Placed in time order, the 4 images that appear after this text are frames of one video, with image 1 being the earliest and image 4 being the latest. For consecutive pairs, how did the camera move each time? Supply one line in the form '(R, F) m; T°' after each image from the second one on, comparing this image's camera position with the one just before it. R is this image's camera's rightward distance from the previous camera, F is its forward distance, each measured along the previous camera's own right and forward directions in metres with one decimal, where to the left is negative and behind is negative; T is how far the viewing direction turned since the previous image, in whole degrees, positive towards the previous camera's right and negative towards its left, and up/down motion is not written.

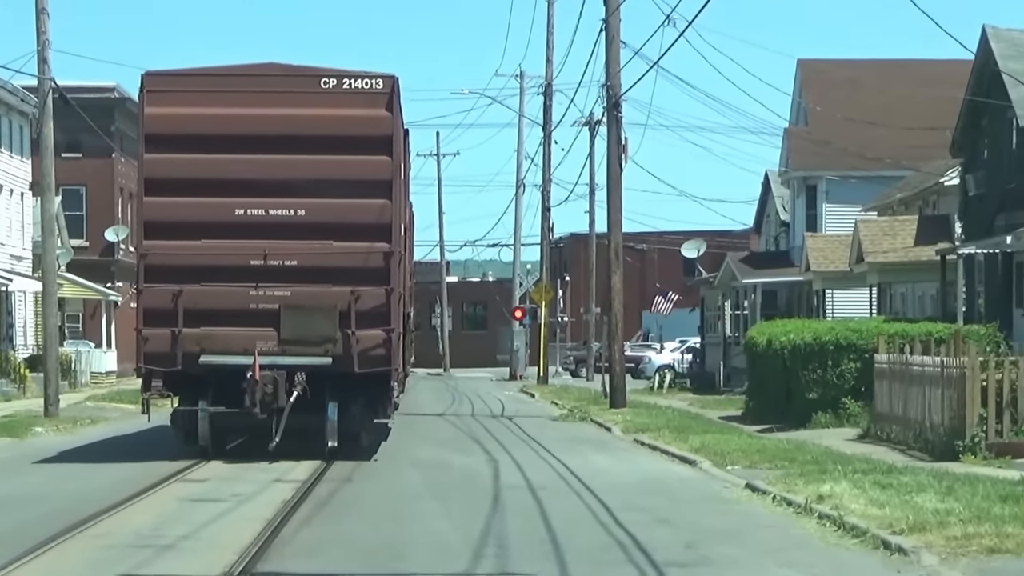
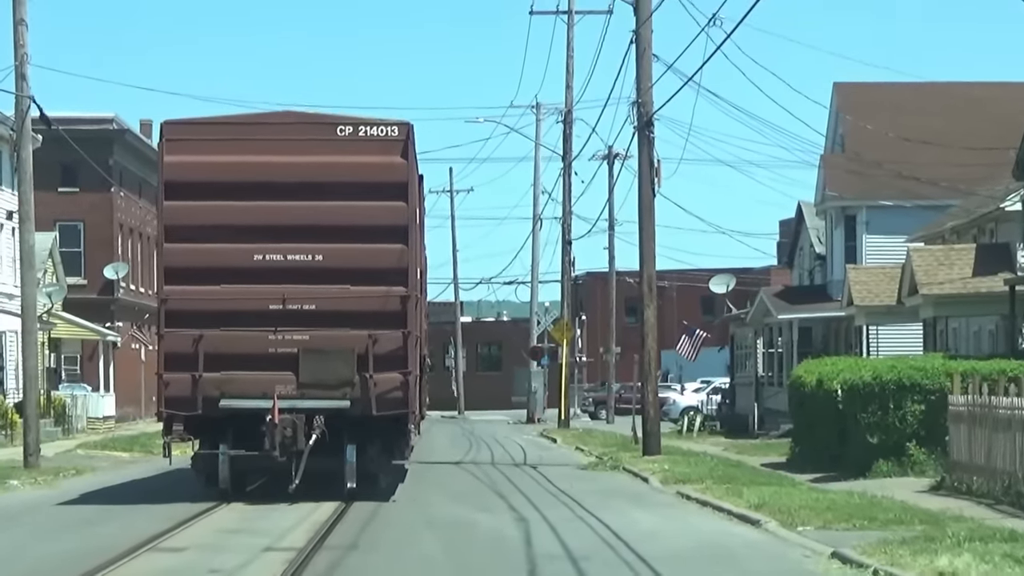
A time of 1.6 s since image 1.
(-0.2, +2.2) m; -1°
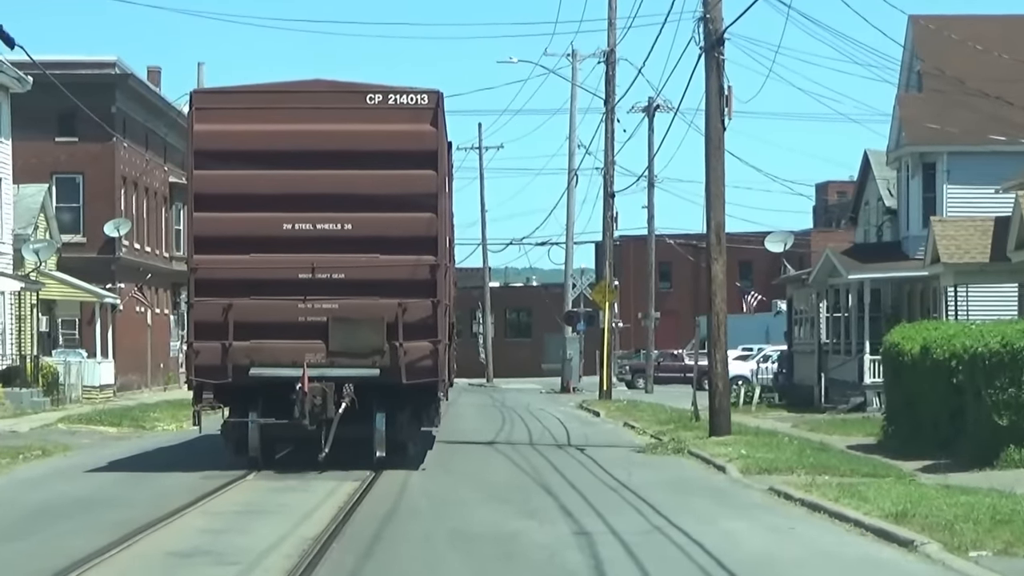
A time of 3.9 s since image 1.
(-0.3, +3.7) m; -1°
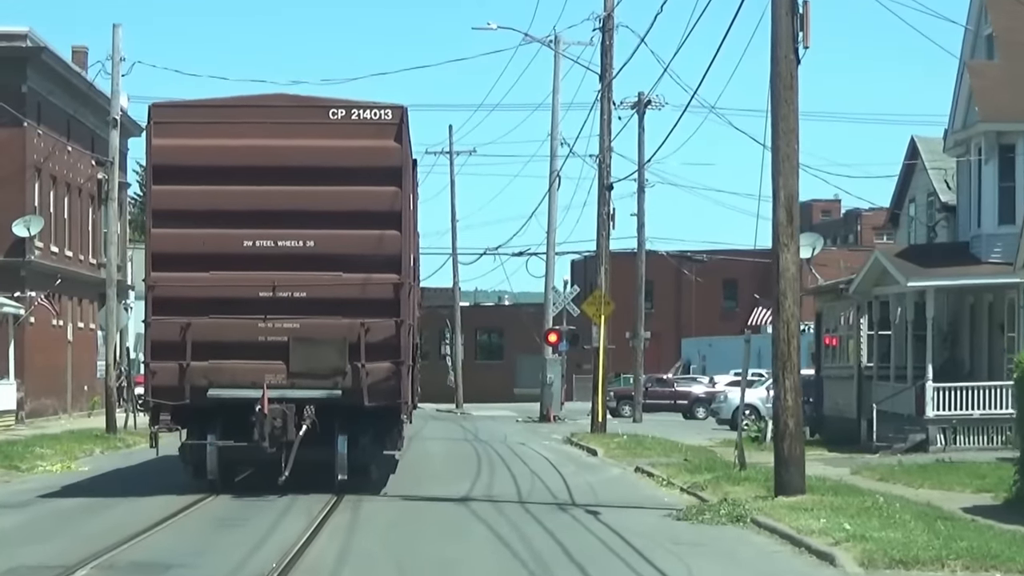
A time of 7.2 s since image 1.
(-0.2, +6.1) m; +1°
